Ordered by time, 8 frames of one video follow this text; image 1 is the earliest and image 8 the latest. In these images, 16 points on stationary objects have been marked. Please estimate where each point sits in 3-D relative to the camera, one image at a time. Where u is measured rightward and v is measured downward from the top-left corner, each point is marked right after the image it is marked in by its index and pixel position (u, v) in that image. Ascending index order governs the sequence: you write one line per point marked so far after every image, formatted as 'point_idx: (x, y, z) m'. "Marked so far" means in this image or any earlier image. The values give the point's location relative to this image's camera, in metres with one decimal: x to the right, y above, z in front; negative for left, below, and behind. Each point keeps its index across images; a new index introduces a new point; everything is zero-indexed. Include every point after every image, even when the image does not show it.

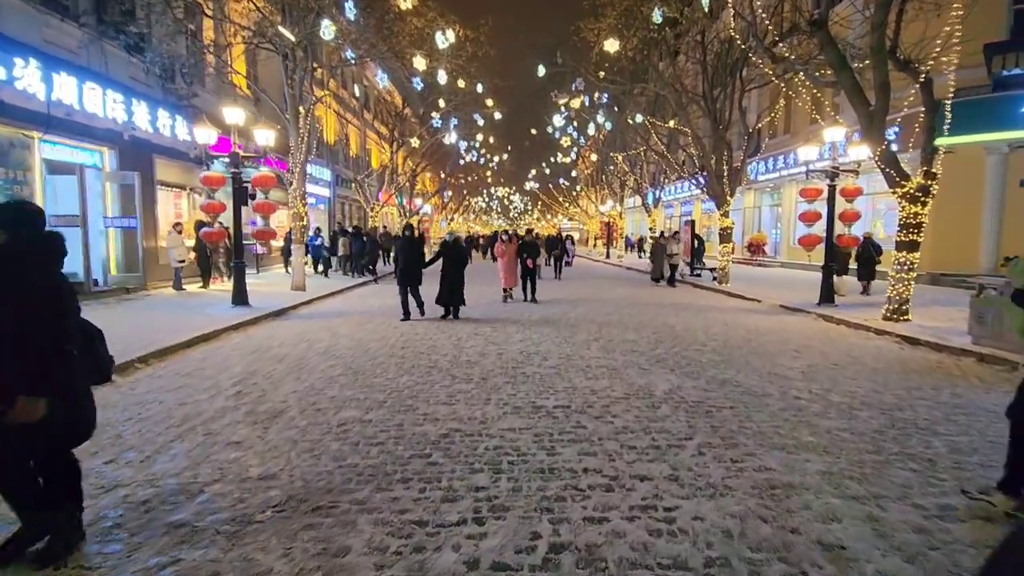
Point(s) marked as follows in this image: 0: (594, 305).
0: (+2.2, -0.6, +14.2) m
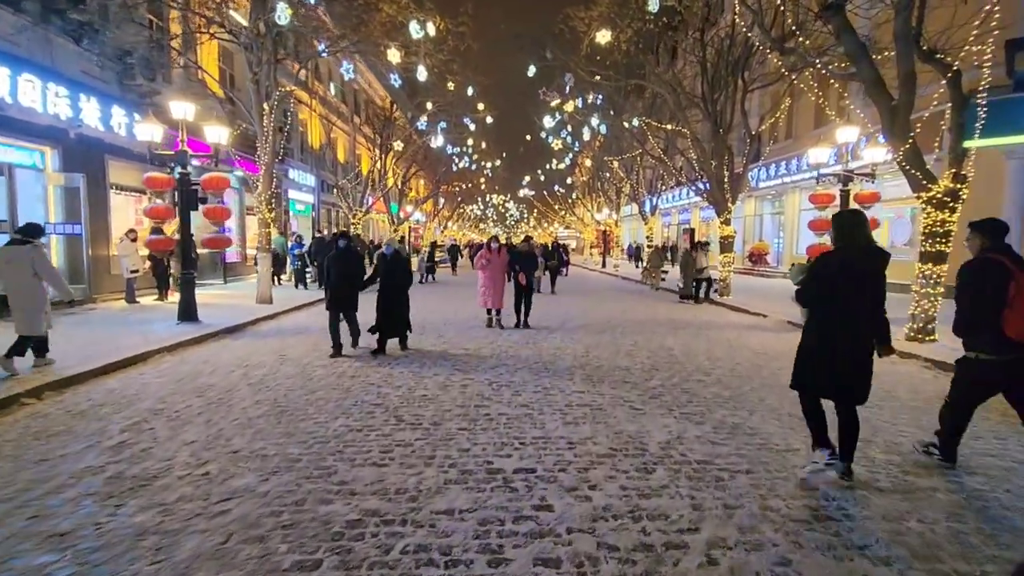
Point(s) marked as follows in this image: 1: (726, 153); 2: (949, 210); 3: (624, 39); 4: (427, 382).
0: (+1.7, -0.9, +12.8) m
1: (+7.8, +5.0, +19.8) m
2: (+8.7, +1.5, +10.7) m
3: (+3.6, +8.1, +17.5) m
4: (-1.2, -1.3, +7.5) m
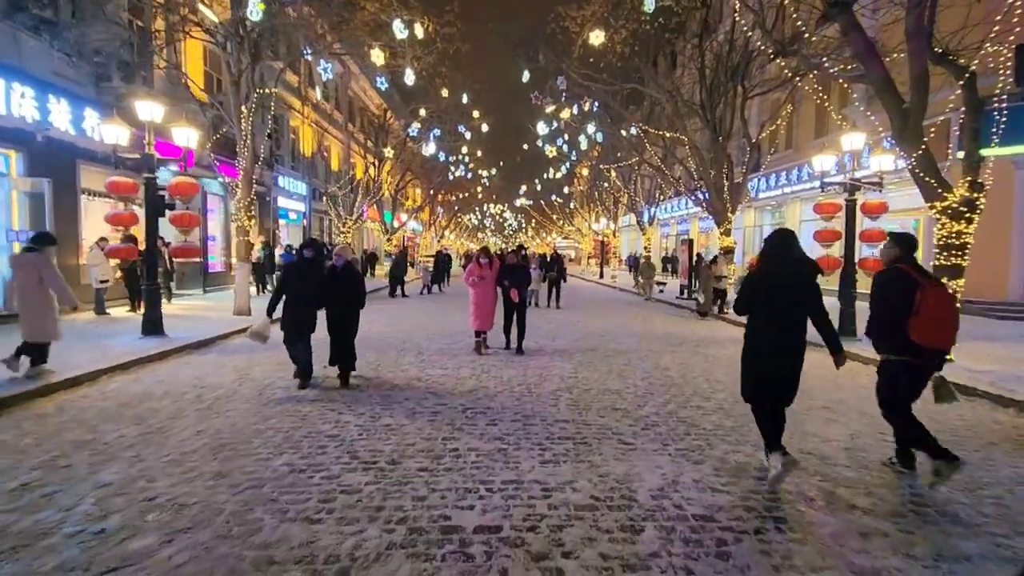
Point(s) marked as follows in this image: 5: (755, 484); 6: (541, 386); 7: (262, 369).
0: (+1.4, -1.2, +12.0) m
1: (+7.6, +4.5, +19.2) m
2: (+8.4, +1.2, +10.0) m
3: (+3.4, +7.7, +16.9) m
4: (-1.5, -1.5, +6.7) m
5: (+2.1, -1.7, +4.7) m
6: (+0.4, -1.5, +7.9) m
7: (-4.3, -1.4, +9.3) m
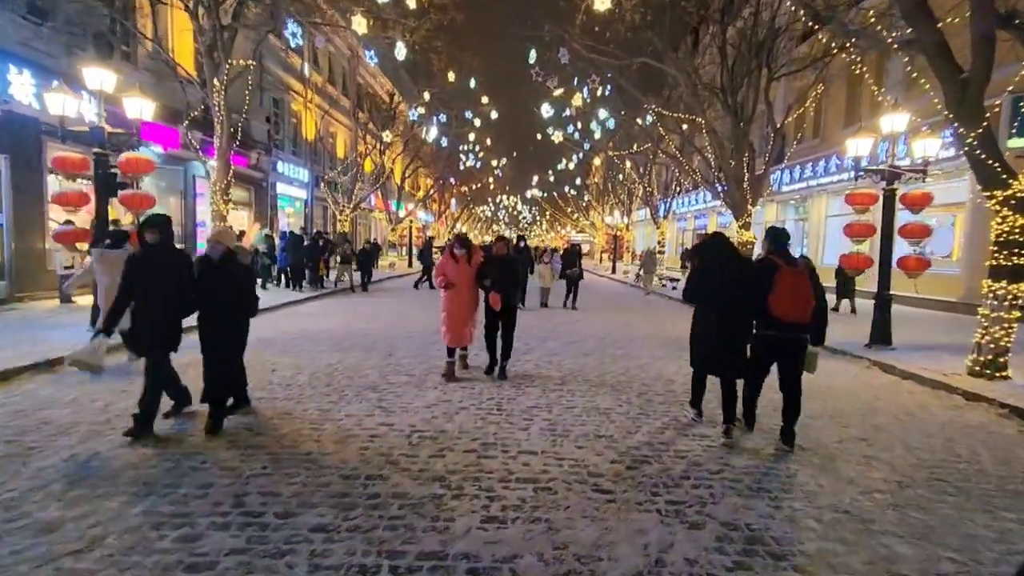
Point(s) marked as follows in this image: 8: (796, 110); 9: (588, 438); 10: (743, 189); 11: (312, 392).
0: (+1.1, -1.1, +10.7) m
1: (+7.6, +4.5, +17.6) m
2: (+8.1, +1.2, +8.4) m
3: (+3.4, +7.8, +15.4) m
4: (-1.9, -1.5, +5.5) m
5: (+1.6, -1.7, +3.3) m
6: (0.0, -1.4, +6.6) m
7: (-4.7, -1.2, +8.2) m
8: (+10.1, +6.3, +19.0) m
9: (+0.8, -1.5, +5.5) m
10: (+7.8, +3.3, +18.2) m
11: (-2.6, -1.3, +6.9) m
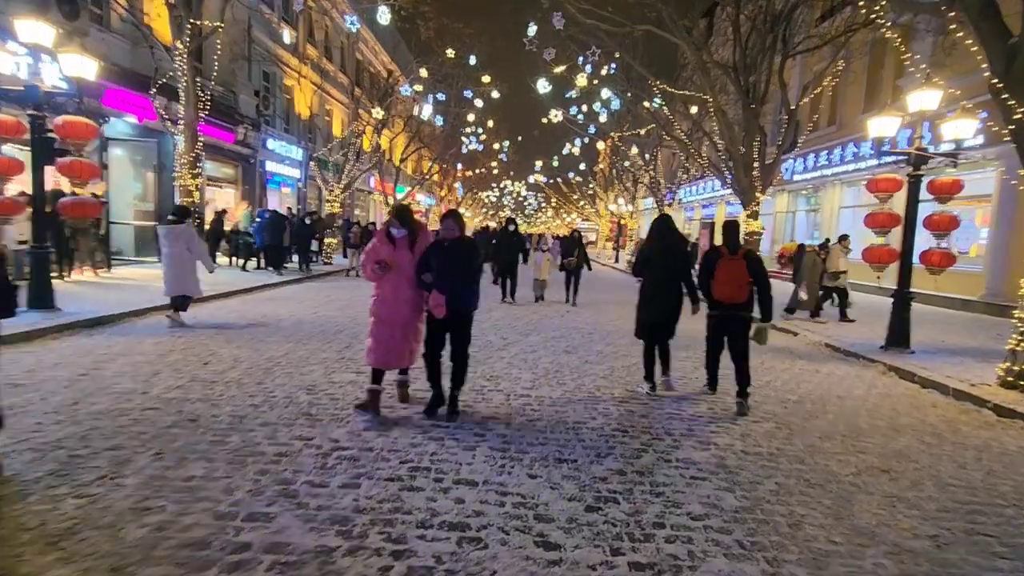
0: (+0.7, -0.9, +9.7) m
1: (+7.4, +4.7, +16.3) m
2: (+7.7, +1.1, +7.2) m
3: (+3.2, +8.0, +14.1) m
4: (-2.4, -1.3, +4.5) m
5: (+1.1, -1.7, +2.3) m
6: (-0.5, -1.3, +5.6) m
7: (-5.1, -1.0, +7.2) m
8: (+9.9, +6.5, +17.7) m
9: (+0.3, -1.5, +4.5) m
10: (+7.6, +3.5, +17.0) m
11: (-3.0, -1.2, +6.0) m
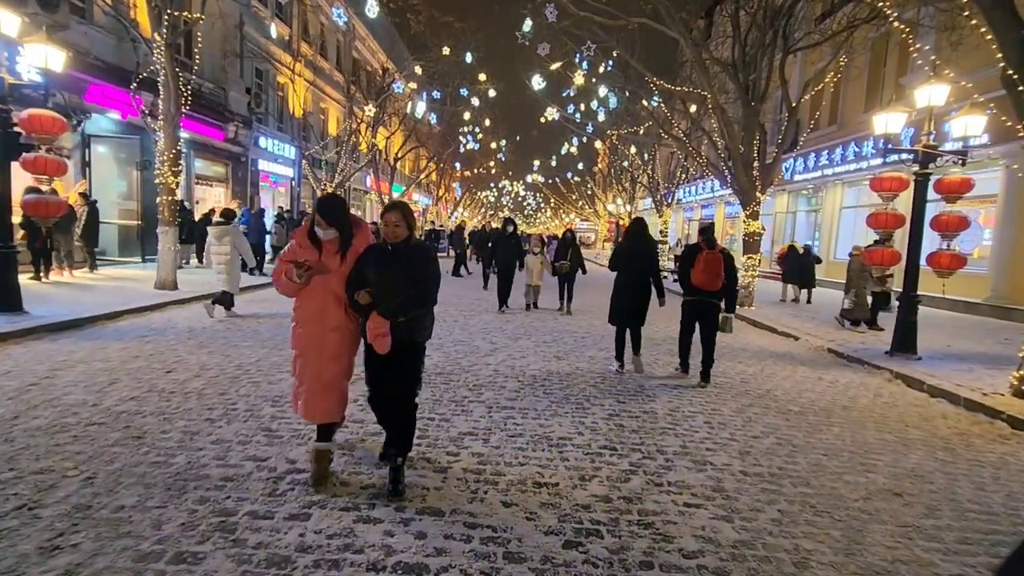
0: (+0.5, -1.0, +9.2) m
1: (+7.2, +4.7, +15.9) m
2: (+7.5, +1.1, +6.8) m
3: (+3.1, +8.0, +13.7) m
4: (-2.6, -1.4, +4.1) m
5: (+0.9, -1.8, +1.9) m
6: (-0.7, -1.3, +5.1) m
7: (-5.3, -1.0, +6.8) m
8: (+9.7, +6.4, +17.3) m
9: (+0.1, -1.5, +4.1) m
10: (+7.4, +3.5, +16.6) m
11: (-3.2, -1.2, +5.5) m
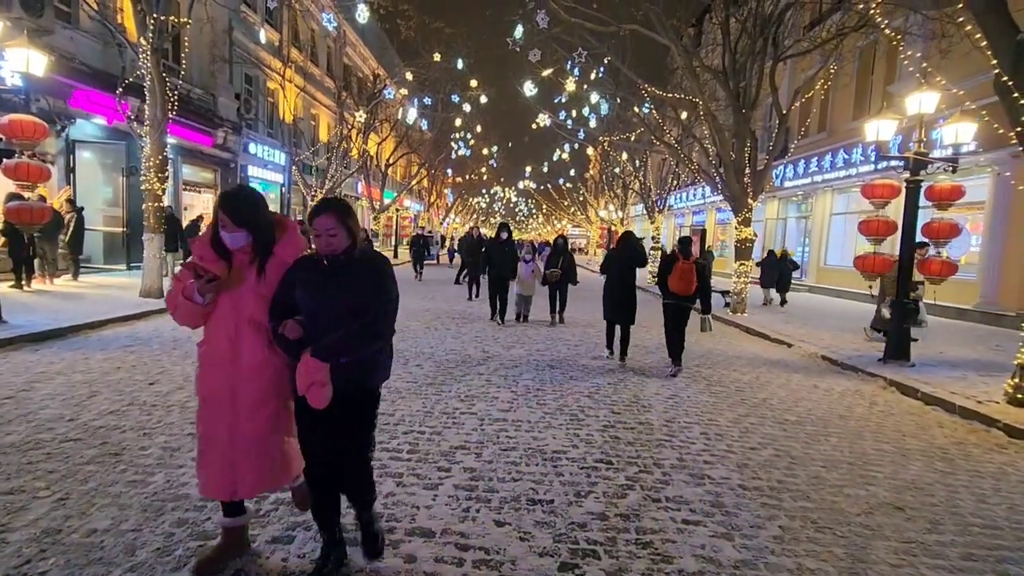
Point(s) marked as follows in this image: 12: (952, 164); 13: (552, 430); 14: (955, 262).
0: (+0.4, -1.1, +9.1) m
1: (+7.0, +4.5, +15.9) m
2: (+7.4, +1.0, +6.8) m
3: (+2.8, +7.8, +13.7) m
4: (-2.6, -1.4, +3.9) m
5: (+0.9, -1.8, +1.7) m
6: (-0.7, -1.4, +5.0) m
7: (-5.4, -1.1, +6.5) m
8: (+9.4, +6.2, +17.4) m
9: (0.0, -1.6, +3.9) m
10: (+7.1, +3.3, +16.6) m
11: (-3.3, -1.3, +5.3) m
12: (+8.2, +2.3, +10.0) m
13: (+0.4, -1.5, +5.5) m
14: (+8.3, +0.5, +10.1) m
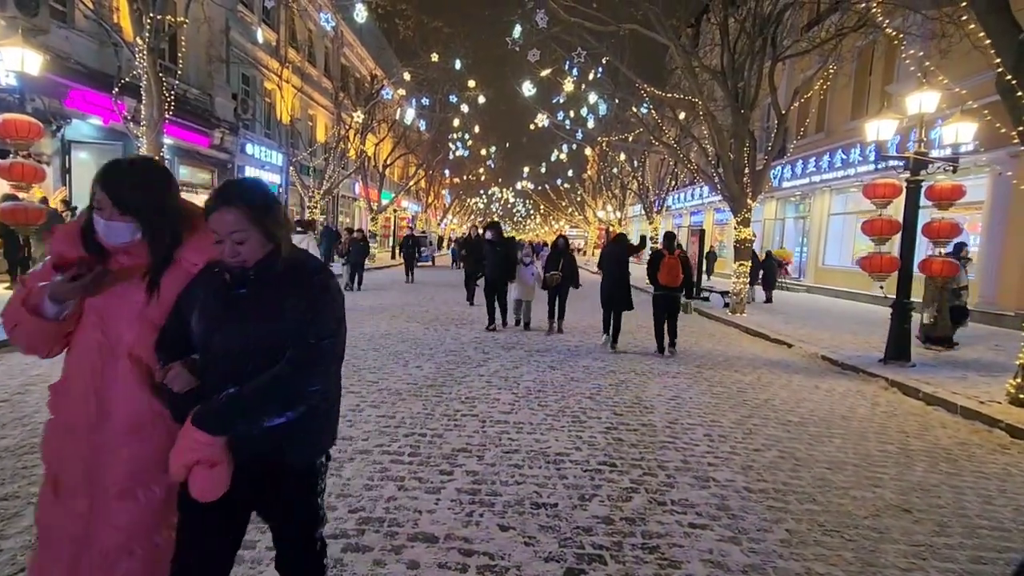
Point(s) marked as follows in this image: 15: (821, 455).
0: (+0.4, -1.1, +9.0) m
1: (+6.9, +4.5, +15.9) m
2: (+7.4, +1.0, +6.8) m
3: (+2.8, +7.8, +13.6) m
4: (-2.6, -1.5, +3.8) m
5: (+0.9, -1.8, +1.7) m
6: (-0.7, -1.4, +4.9) m
7: (-5.4, -1.1, +6.5) m
8: (+9.4, +6.2, +17.4) m
9: (+0.1, -1.6, +3.9) m
10: (+7.1, +3.3, +16.6) m
11: (-3.3, -1.3, +5.2) m
12: (+8.1, +2.3, +10.0) m
13: (+0.4, -1.5, +5.4) m
14: (+8.3, +0.5, +10.1) m
15: (+3.1, -1.7, +5.4) m
